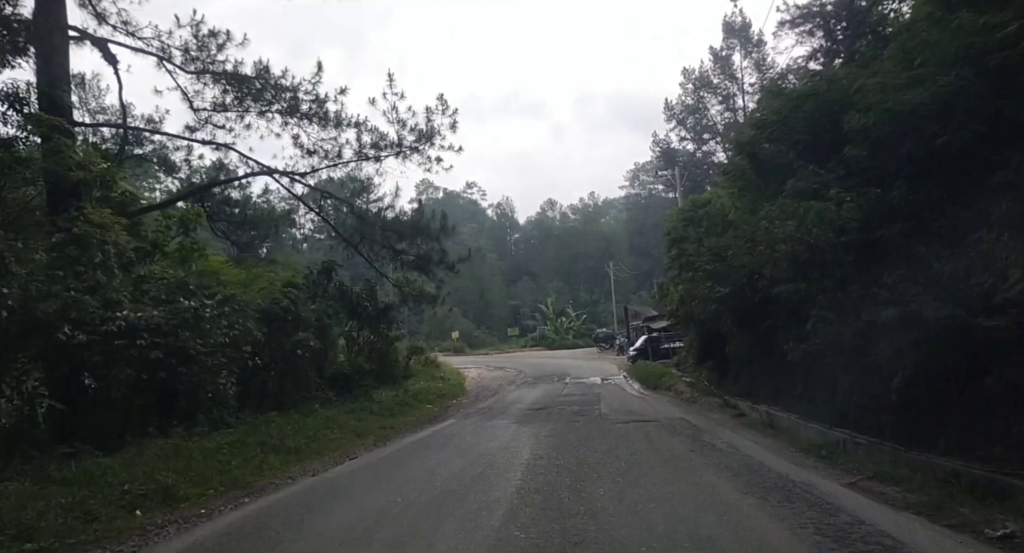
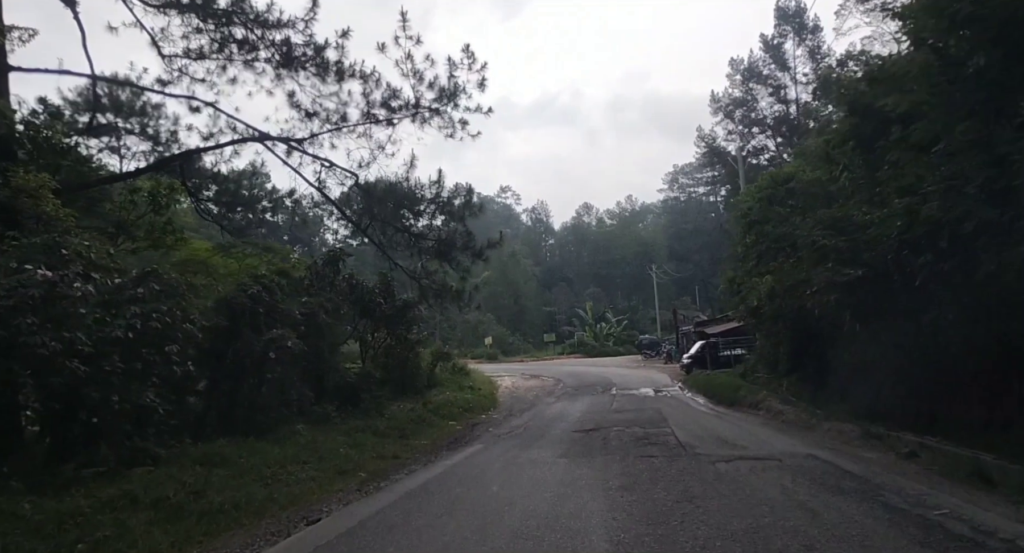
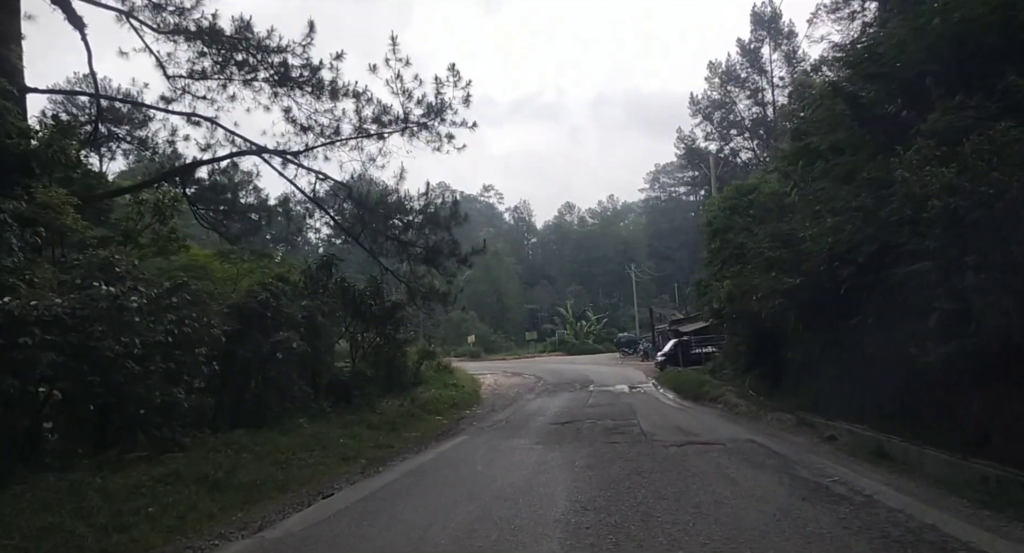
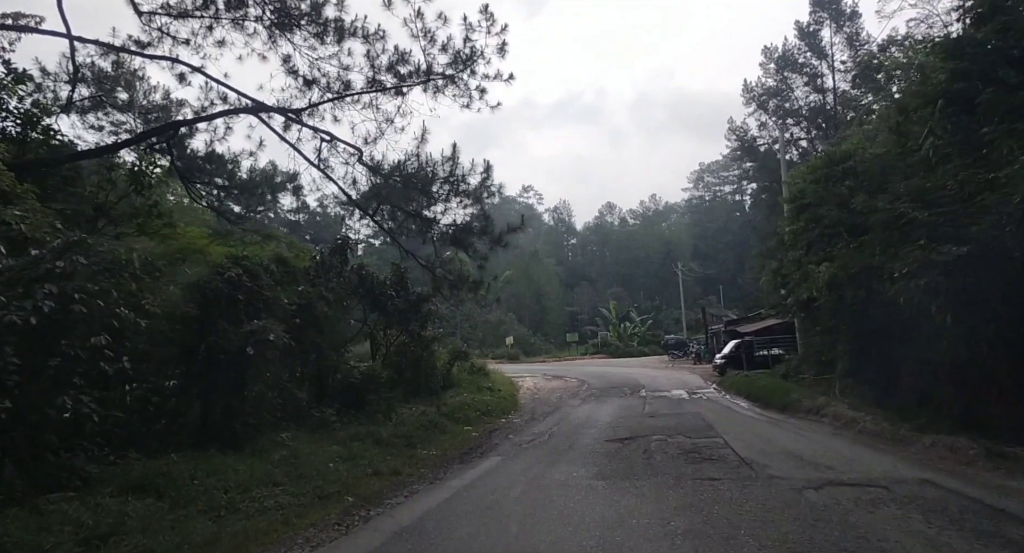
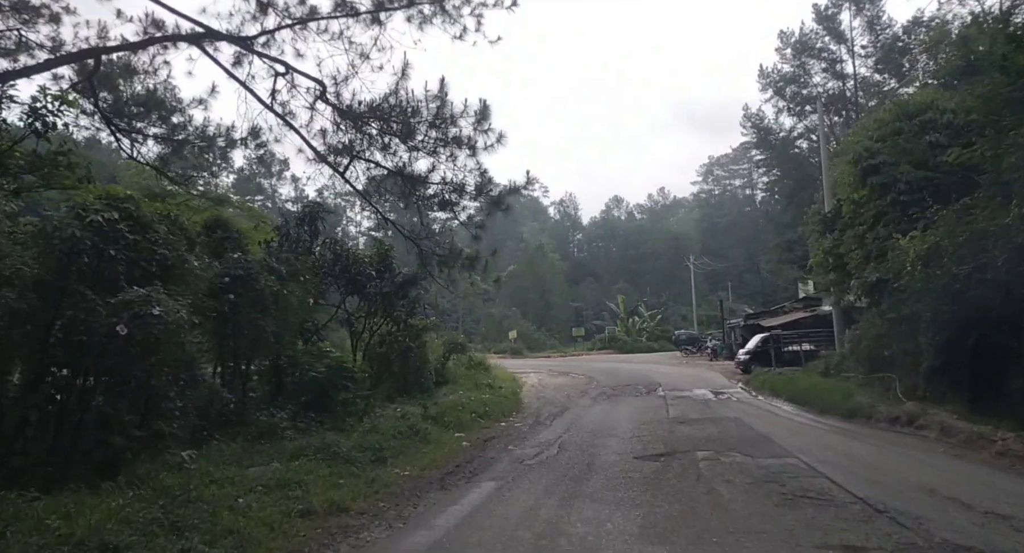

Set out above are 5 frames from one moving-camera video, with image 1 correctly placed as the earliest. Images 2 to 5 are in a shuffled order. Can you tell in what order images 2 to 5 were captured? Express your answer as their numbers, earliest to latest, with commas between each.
3, 2, 4, 5
